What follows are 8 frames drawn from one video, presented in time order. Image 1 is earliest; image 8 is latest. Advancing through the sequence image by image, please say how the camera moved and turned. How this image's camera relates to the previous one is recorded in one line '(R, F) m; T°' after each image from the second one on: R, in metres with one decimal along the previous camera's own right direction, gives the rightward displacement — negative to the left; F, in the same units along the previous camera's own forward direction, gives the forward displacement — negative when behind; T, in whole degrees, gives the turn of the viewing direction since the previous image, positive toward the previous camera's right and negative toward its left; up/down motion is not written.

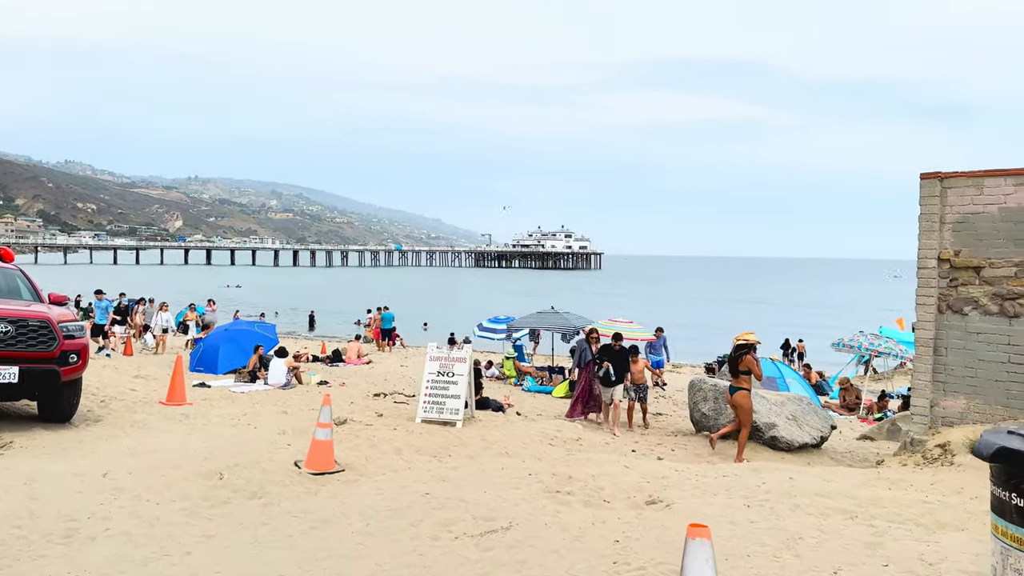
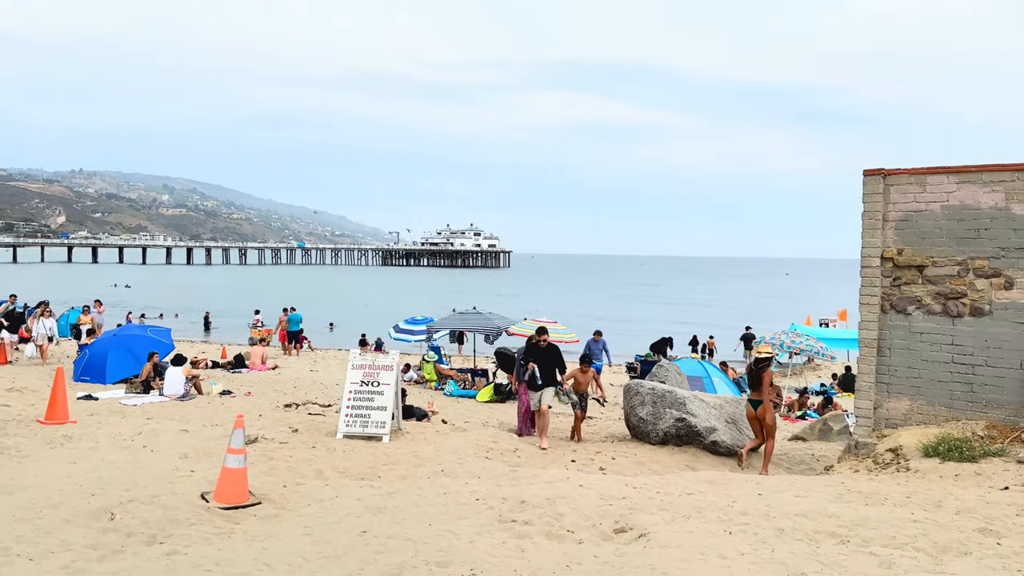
(-0.3, +0.7) m; +7°
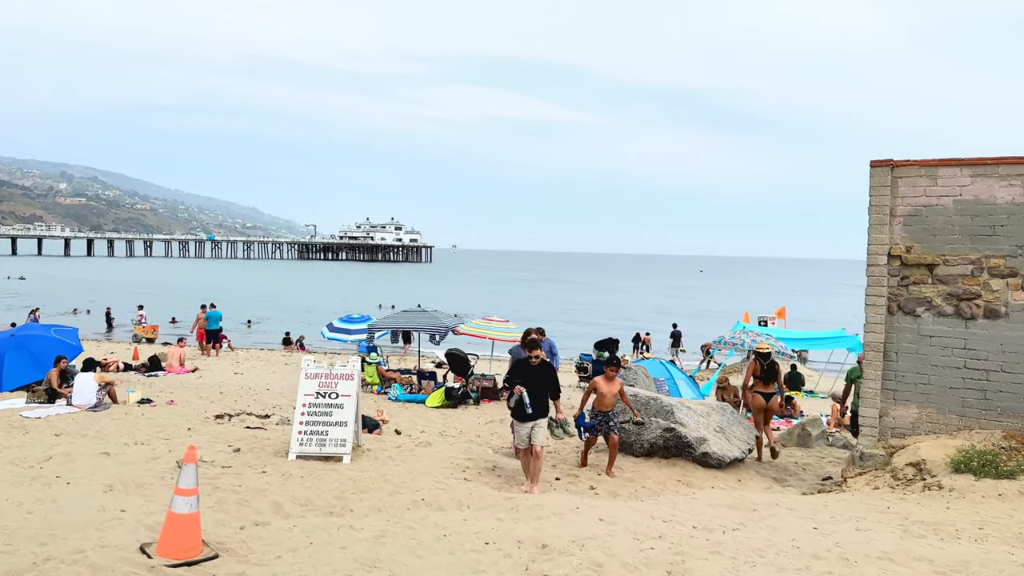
(-0.6, +0.9) m; +6°
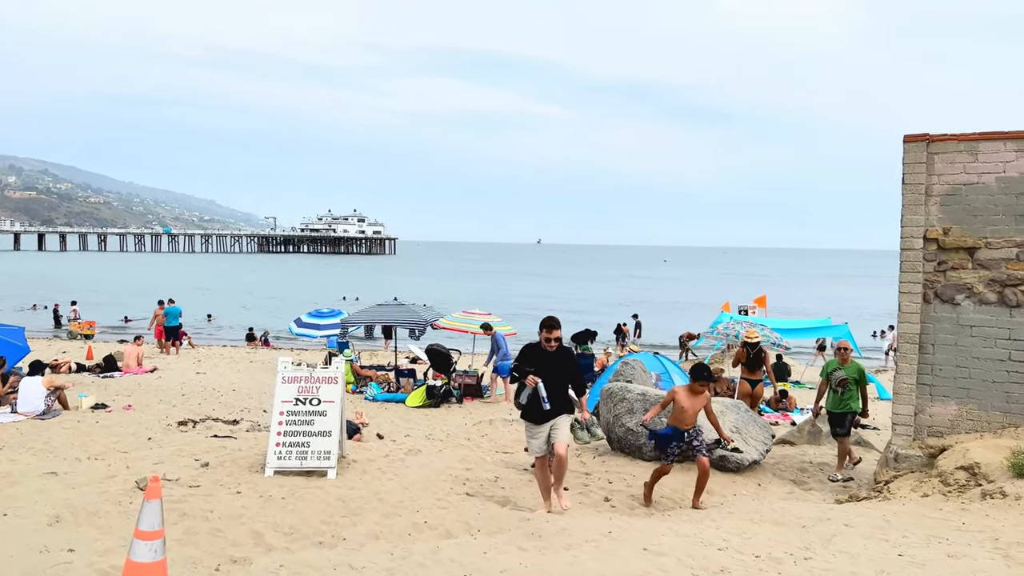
(-0.4, +0.8) m; +3°
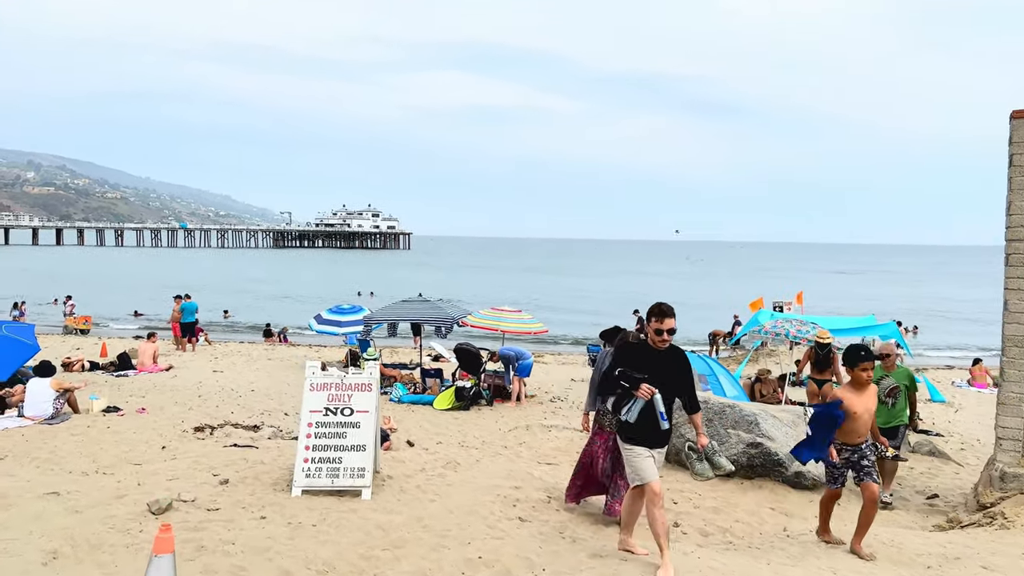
(-0.4, +0.8) m; -1°
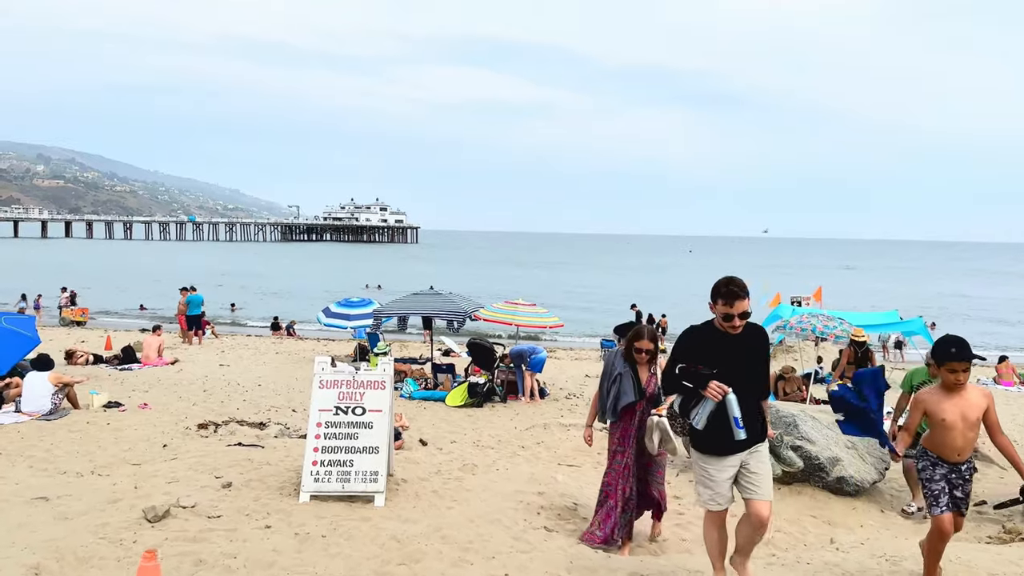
(-0.1, +0.5) m; -1°
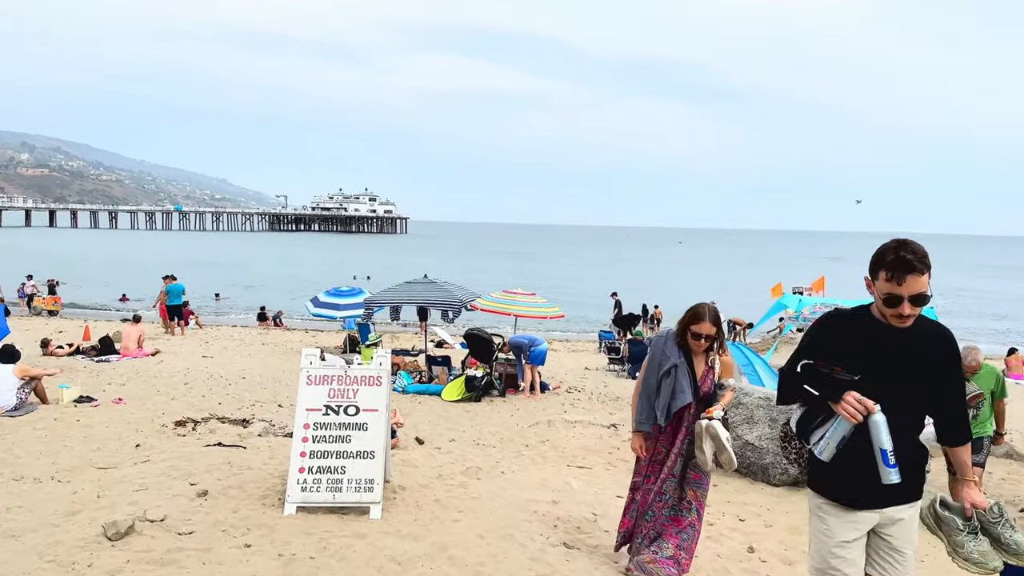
(-0.2, +0.6) m; +1°
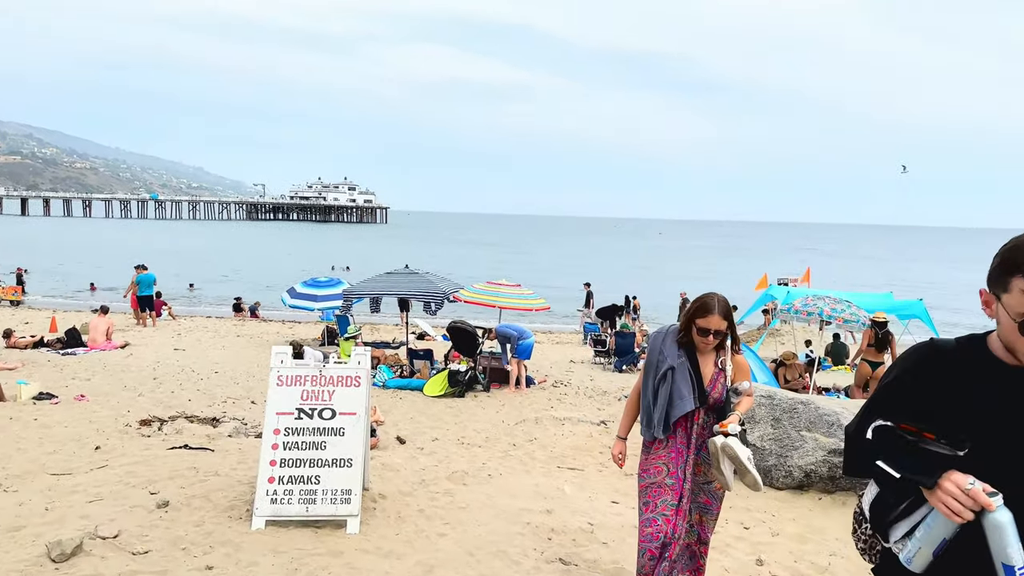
(-0.1, +0.4) m; +2°
